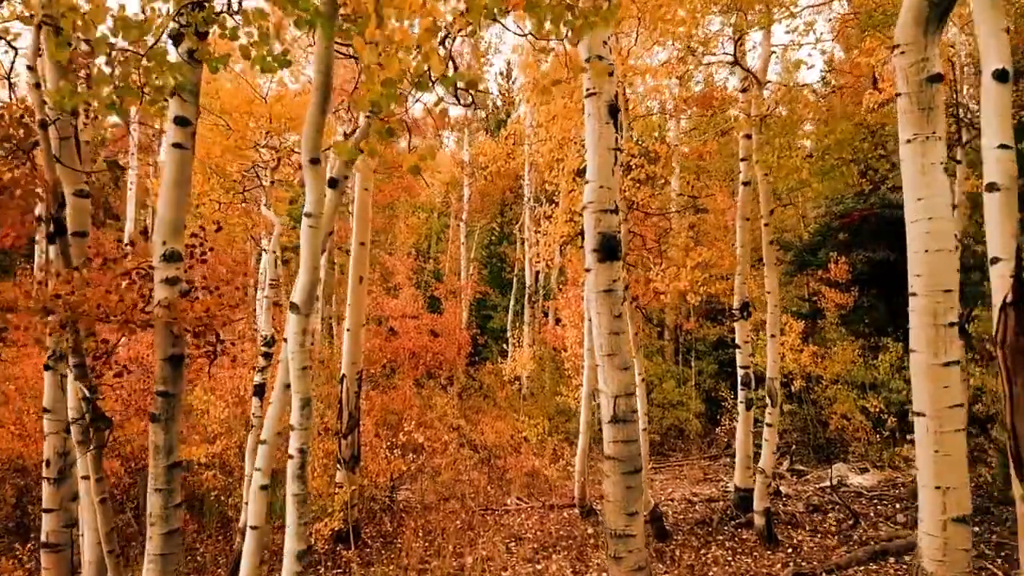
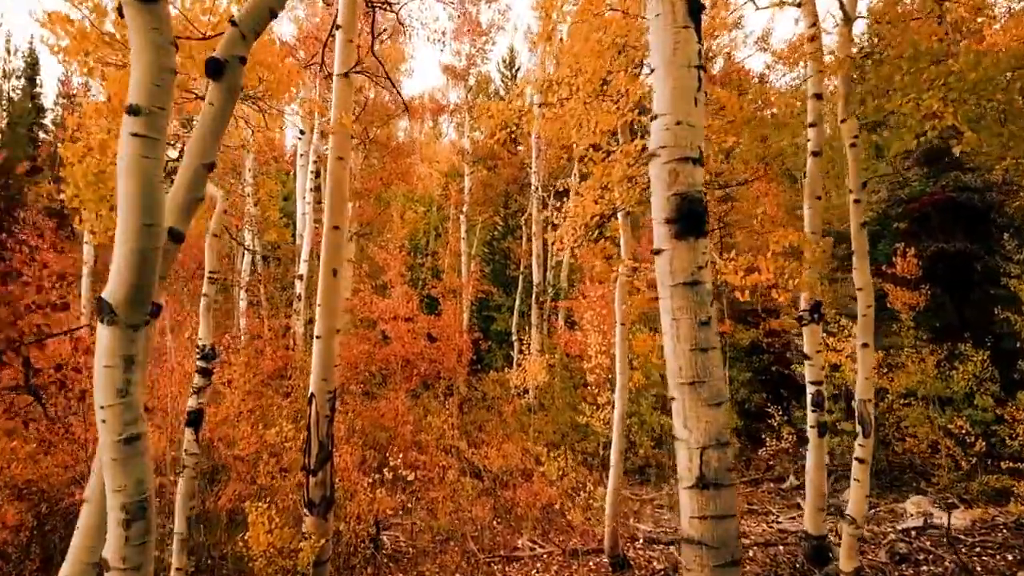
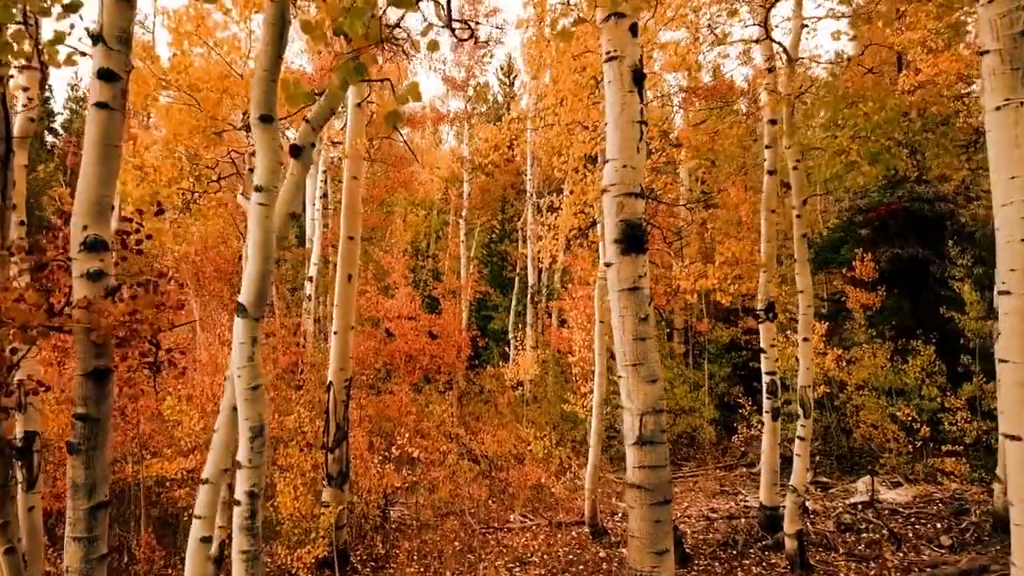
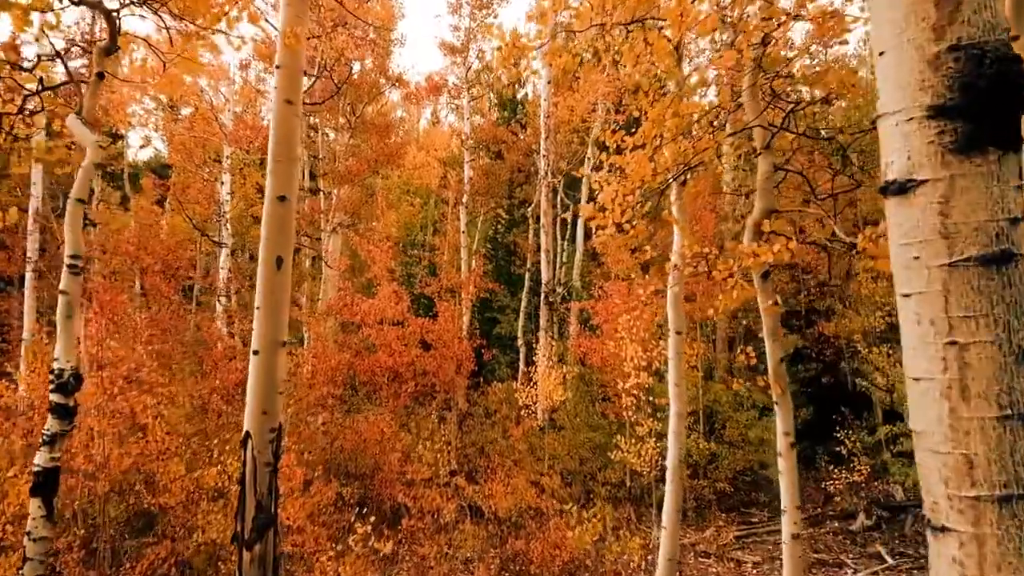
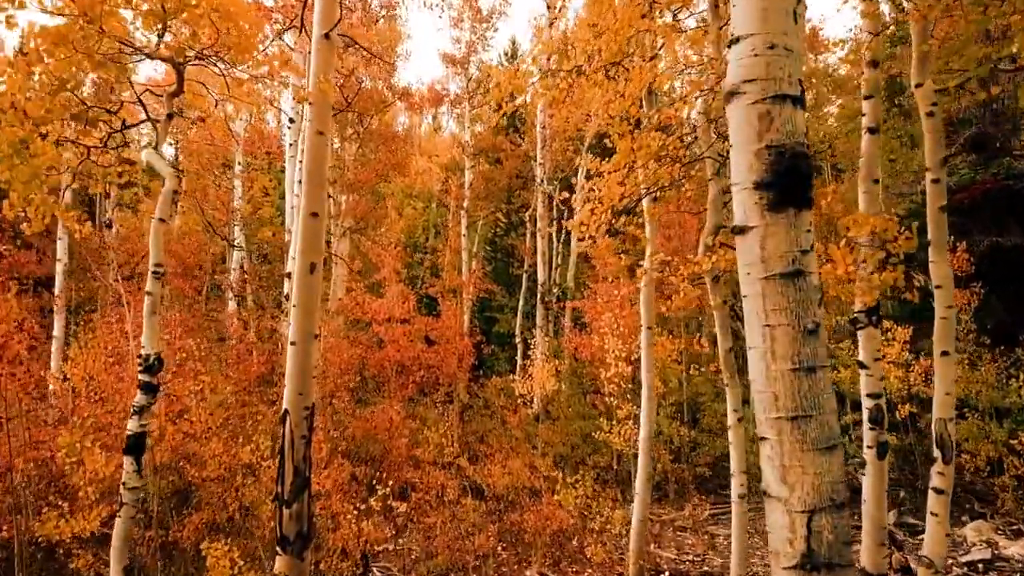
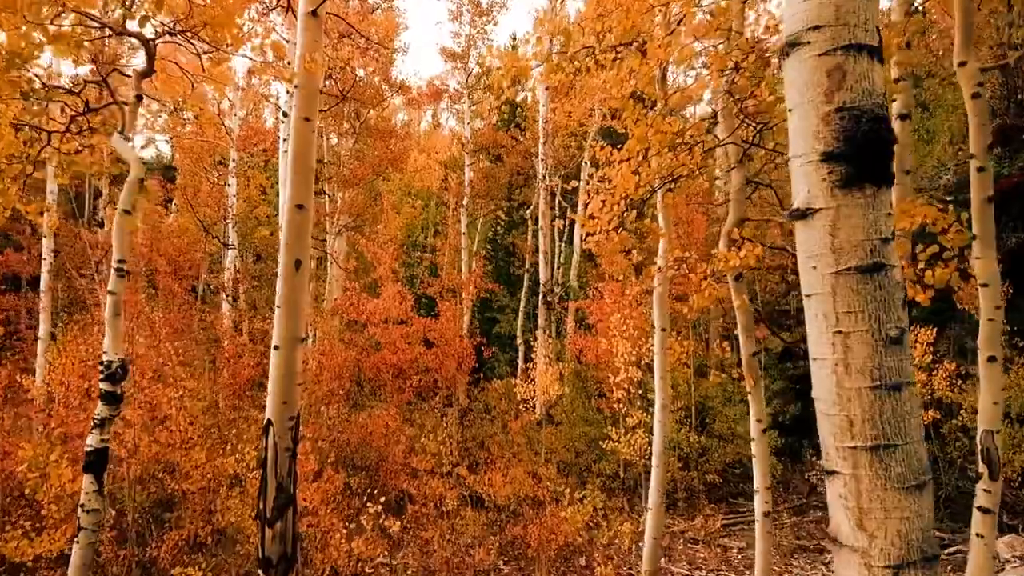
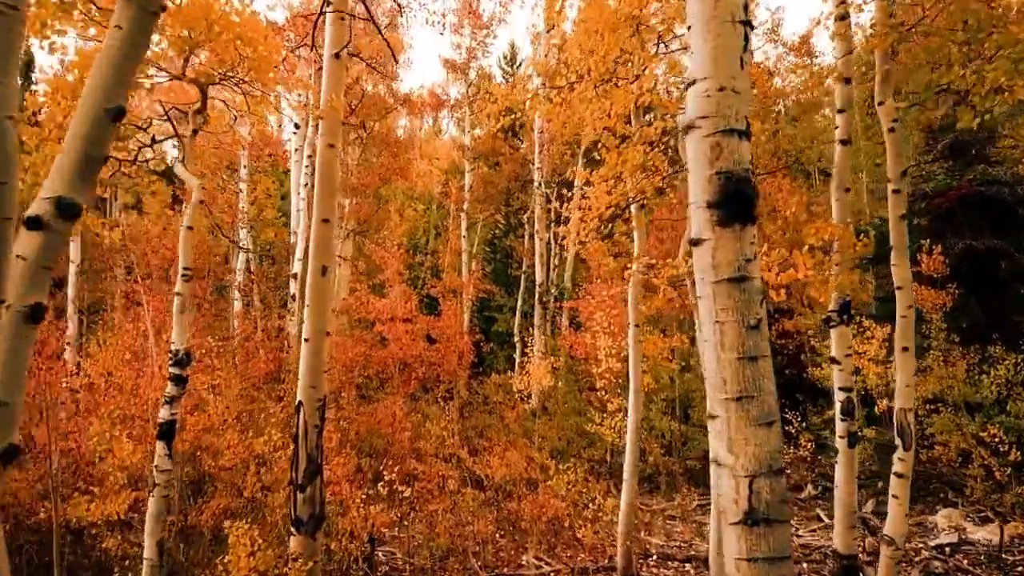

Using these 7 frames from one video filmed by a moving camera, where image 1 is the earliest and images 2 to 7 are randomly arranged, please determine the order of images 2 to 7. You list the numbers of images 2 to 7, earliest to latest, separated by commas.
3, 2, 7, 5, 6, 4
